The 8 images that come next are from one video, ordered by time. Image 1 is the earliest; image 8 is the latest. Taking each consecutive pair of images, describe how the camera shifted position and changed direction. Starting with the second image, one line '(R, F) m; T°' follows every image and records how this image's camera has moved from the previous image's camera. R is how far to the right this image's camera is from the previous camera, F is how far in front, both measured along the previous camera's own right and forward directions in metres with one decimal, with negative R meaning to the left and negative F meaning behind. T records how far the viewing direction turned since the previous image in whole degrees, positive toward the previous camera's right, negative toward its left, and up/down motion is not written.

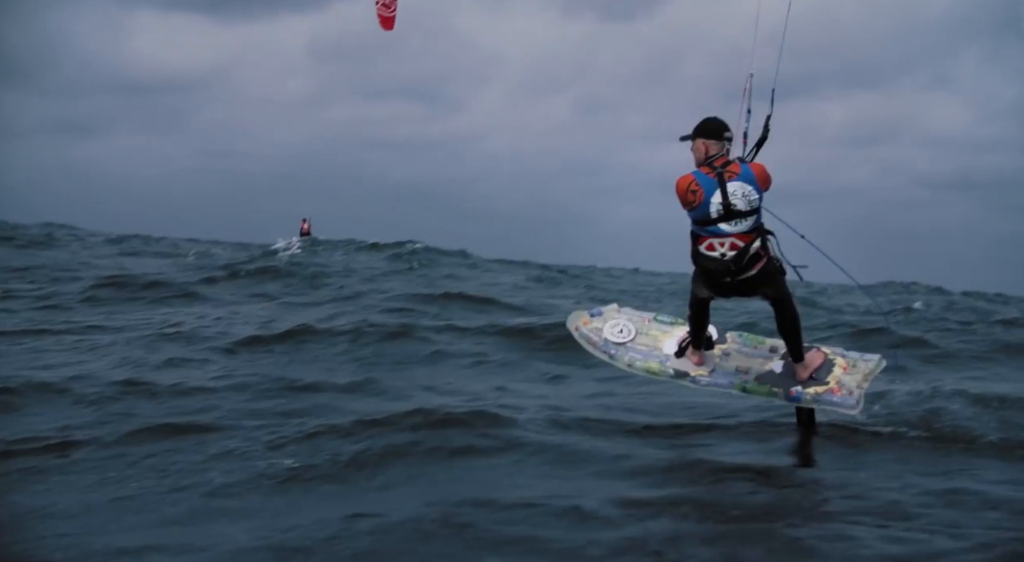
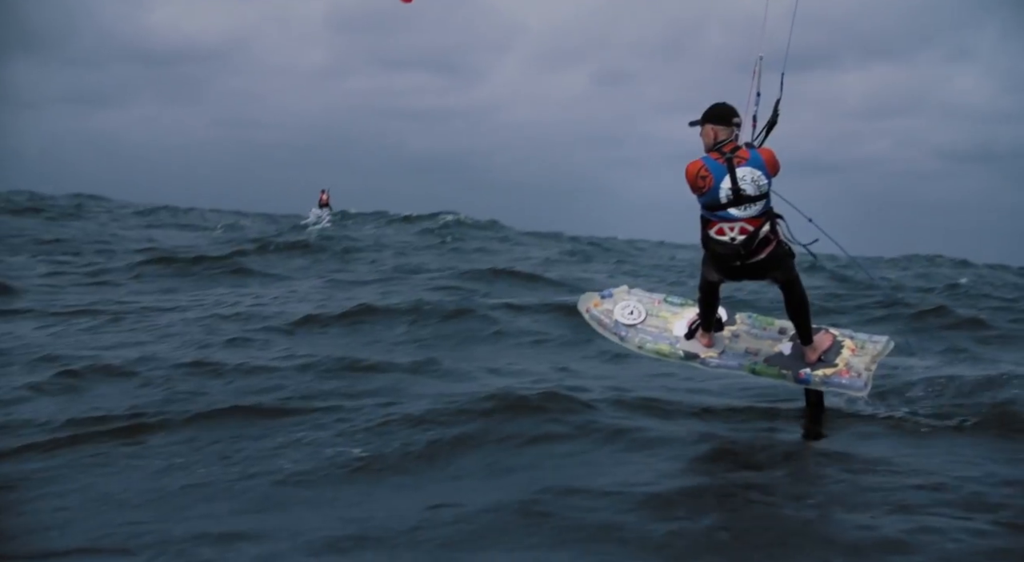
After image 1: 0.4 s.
(-0.2, +0.1) m; -1°
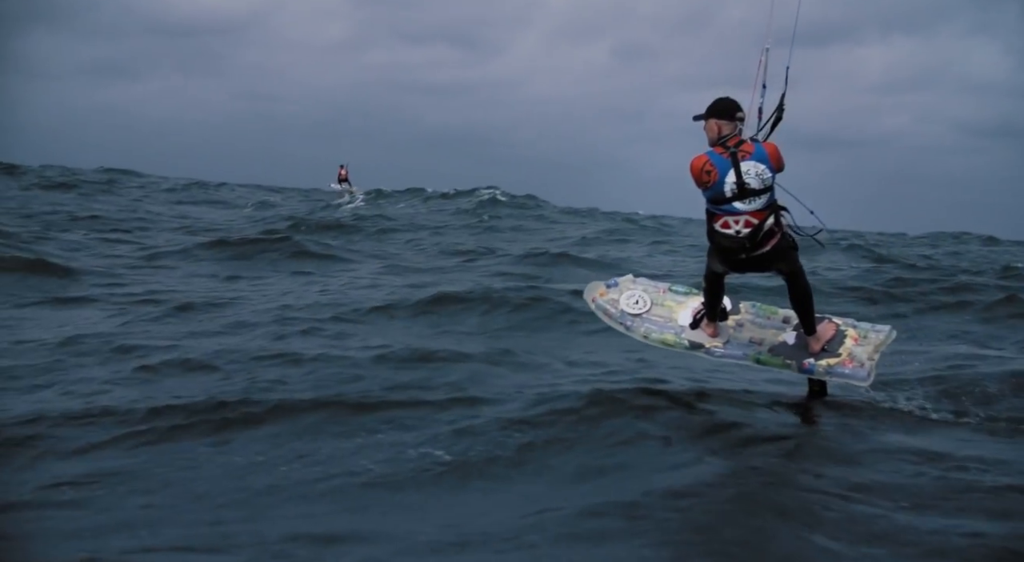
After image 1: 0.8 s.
(-0.3, +0.1) m; -1°
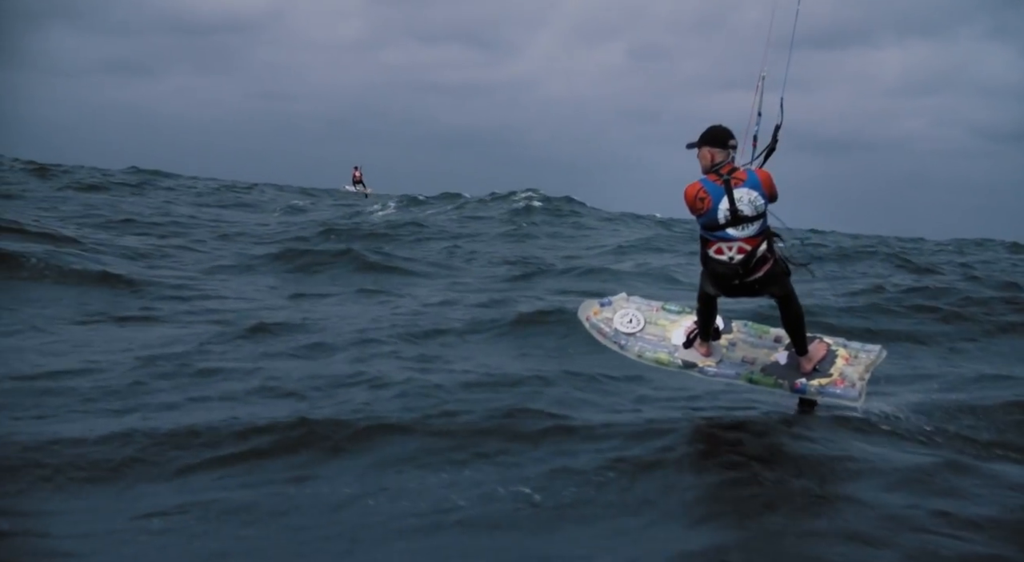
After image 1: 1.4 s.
(-0.3, +0.1) m; -1°
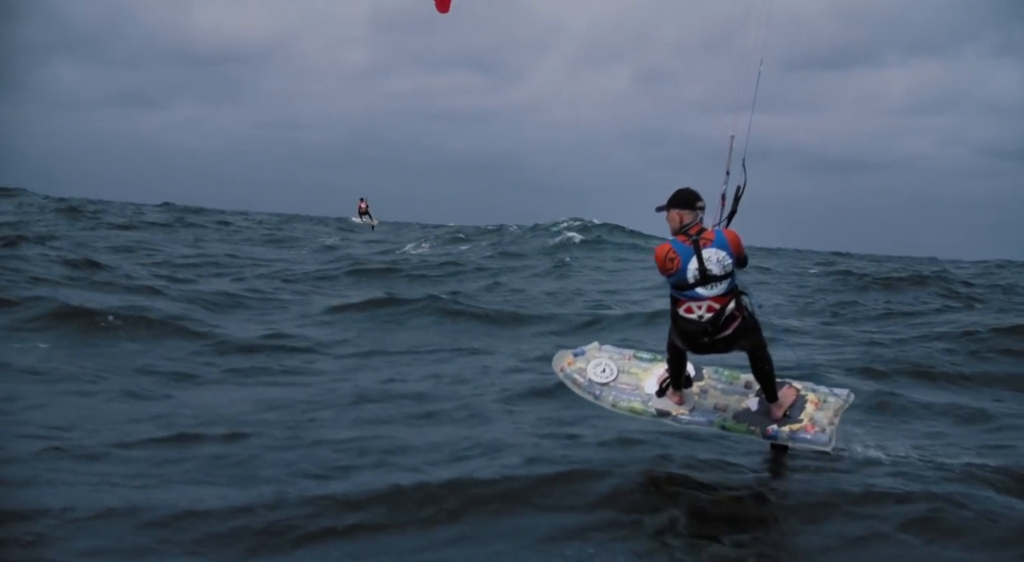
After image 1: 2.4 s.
(-0.5, +0.1) m; -1°
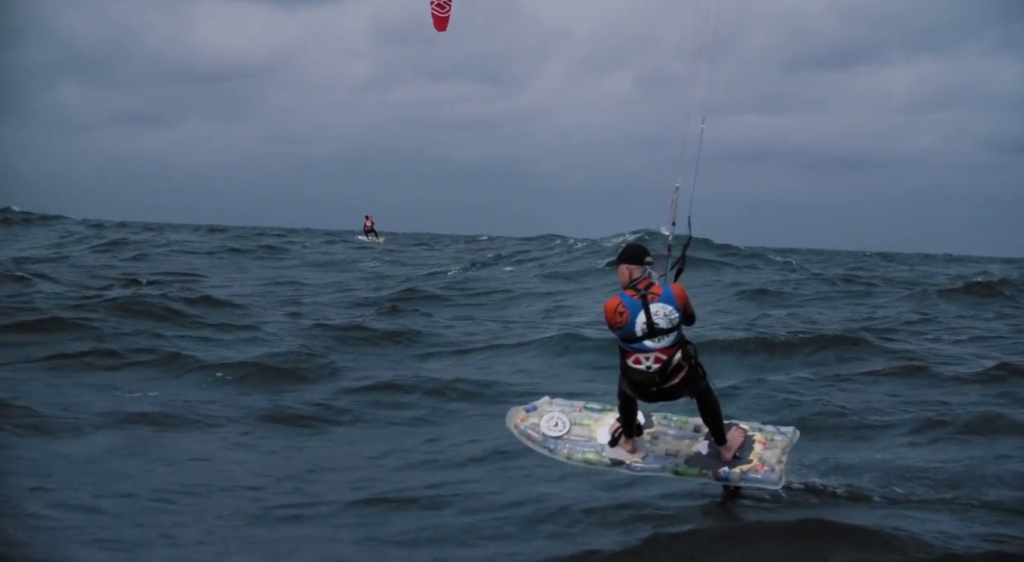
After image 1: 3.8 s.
(-0.8, +0.1) m; -2°
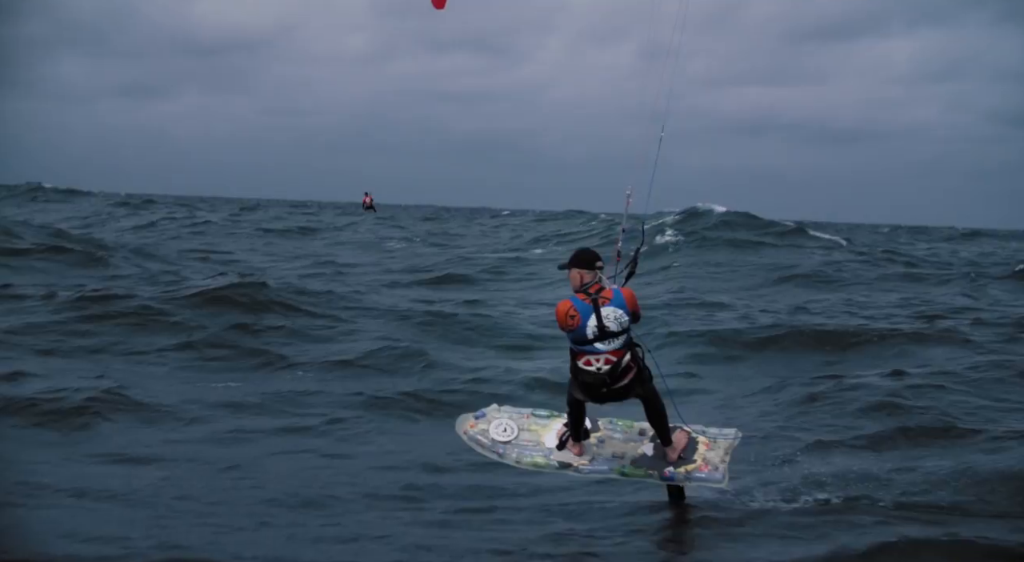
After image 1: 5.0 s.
(-0.7, -0.2) m; -2°
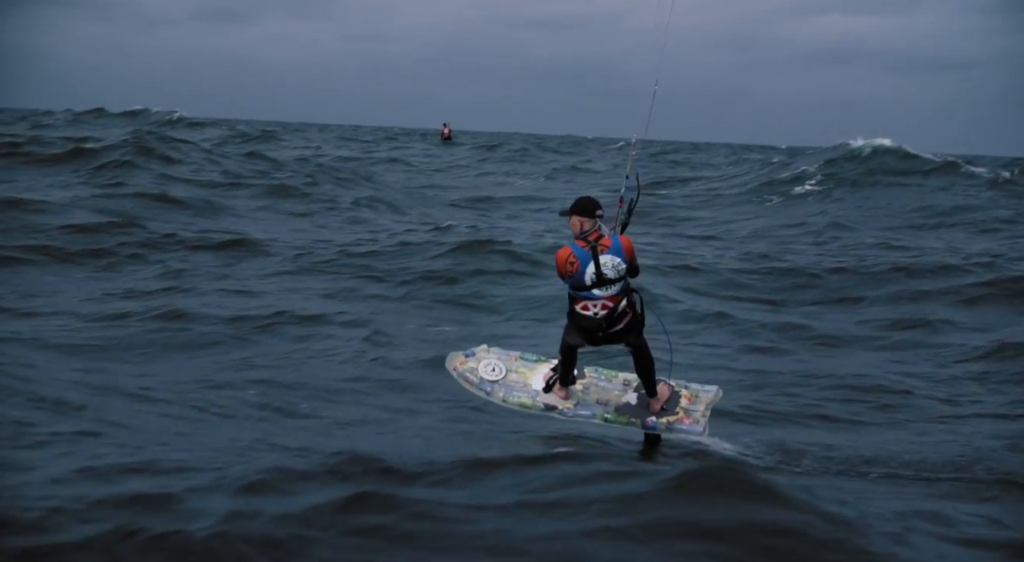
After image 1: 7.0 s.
(-1.5, -1.0) m; -6°
